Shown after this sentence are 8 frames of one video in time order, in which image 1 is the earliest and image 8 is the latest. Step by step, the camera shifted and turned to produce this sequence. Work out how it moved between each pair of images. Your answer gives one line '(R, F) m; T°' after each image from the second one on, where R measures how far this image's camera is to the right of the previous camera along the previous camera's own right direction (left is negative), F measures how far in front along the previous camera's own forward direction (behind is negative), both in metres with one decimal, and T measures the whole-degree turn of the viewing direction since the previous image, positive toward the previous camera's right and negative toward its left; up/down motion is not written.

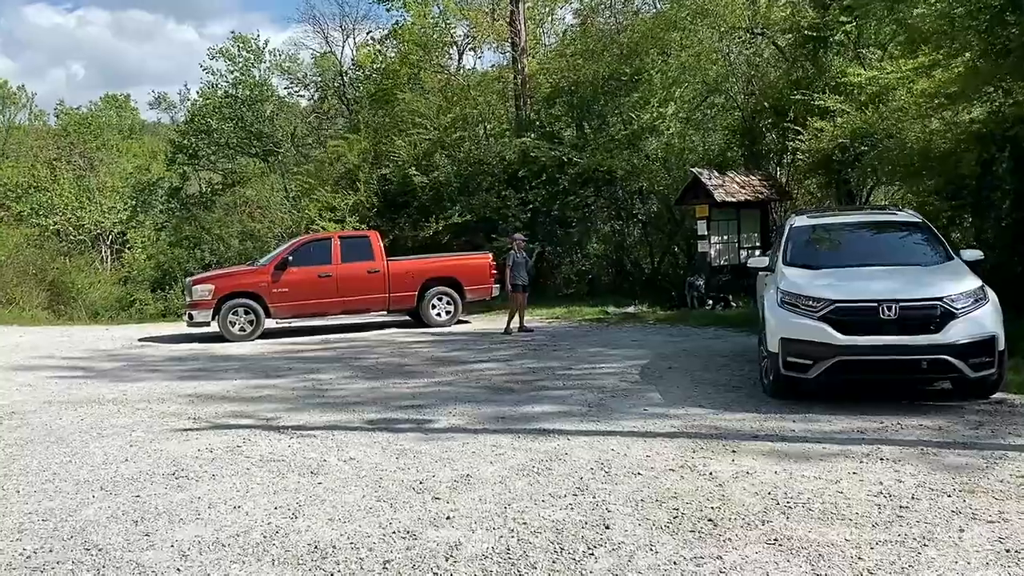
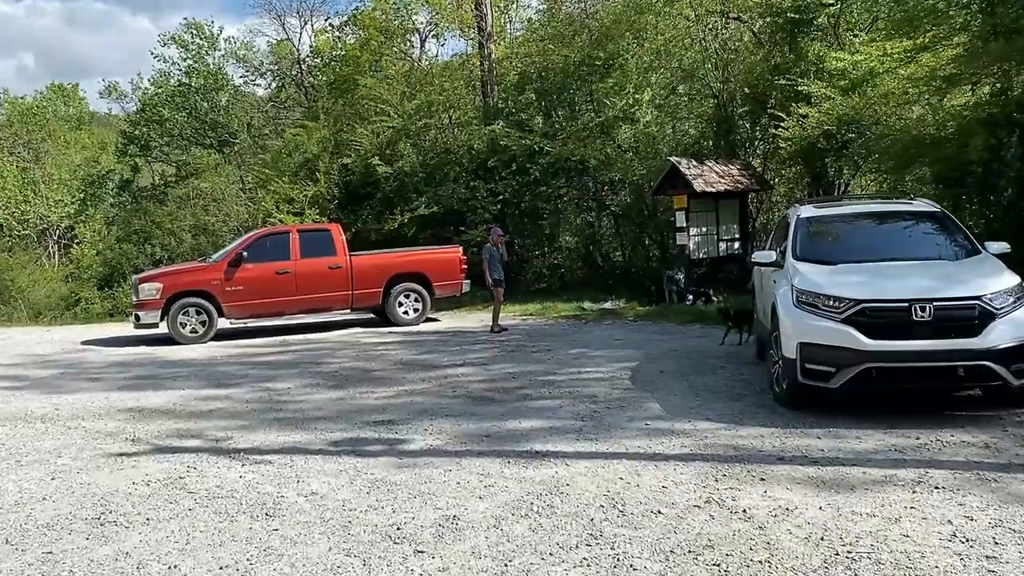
(-0.2, +0.9) m; +3°
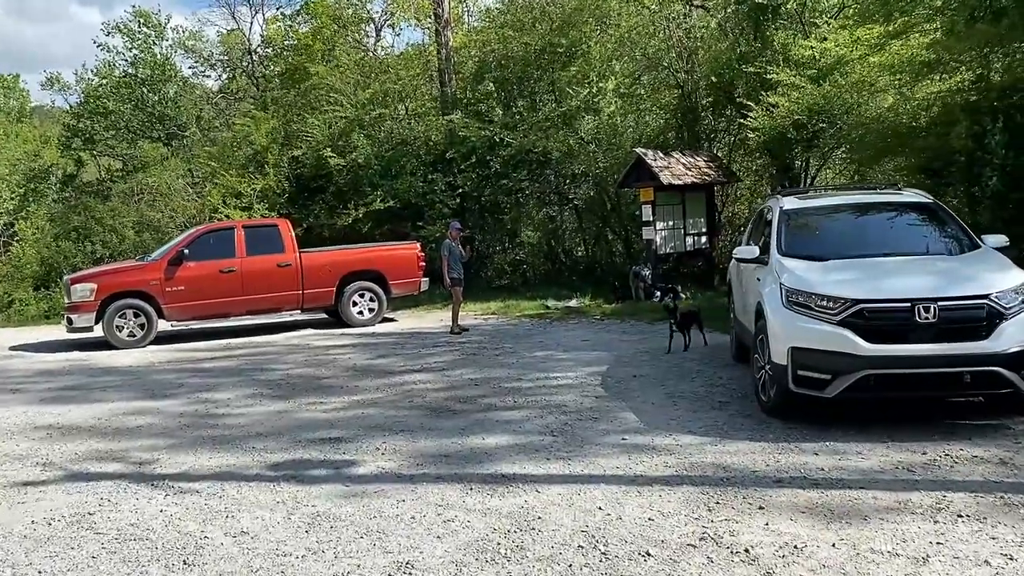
(0.0, +0.7) m; +3°
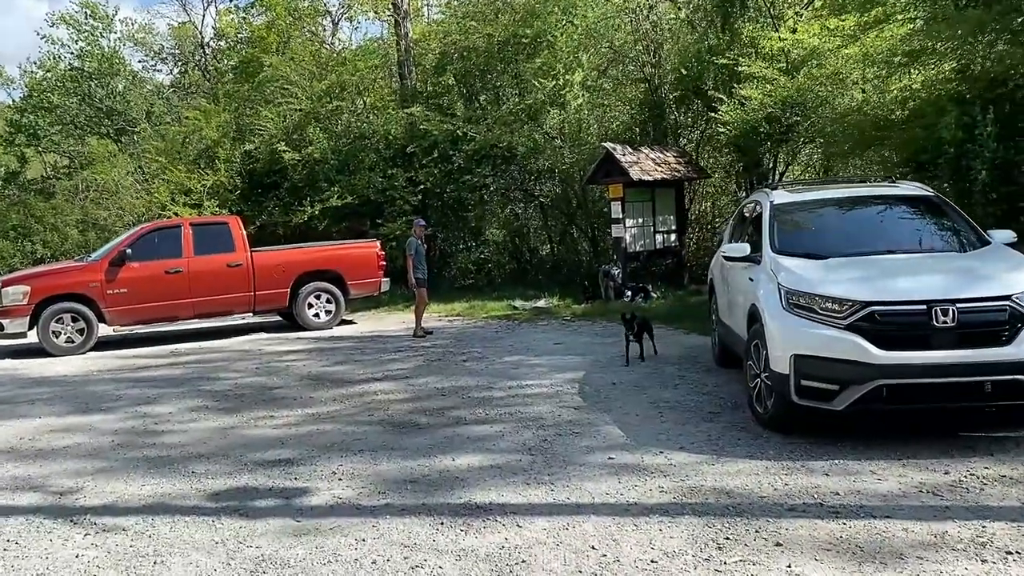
(-0.1, +0.7) m; +3°
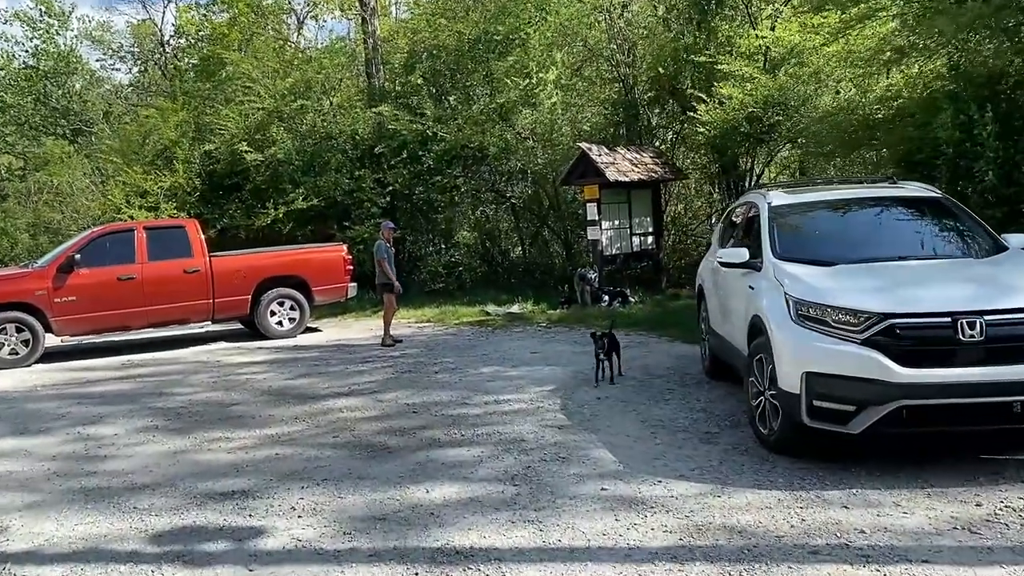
(-0.1, +0.6) m; +2°
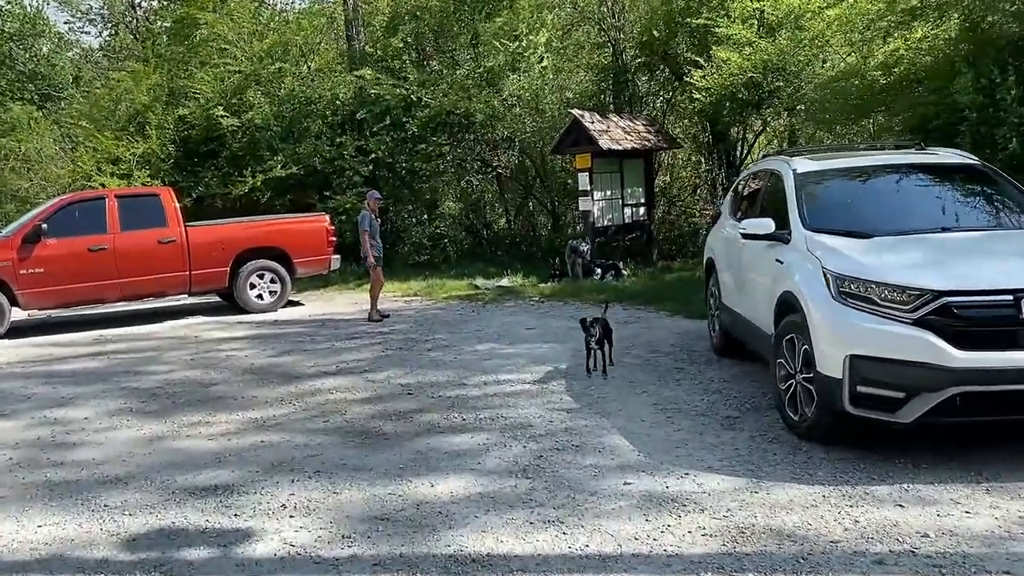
(-0.2, +0.5) m; +1°
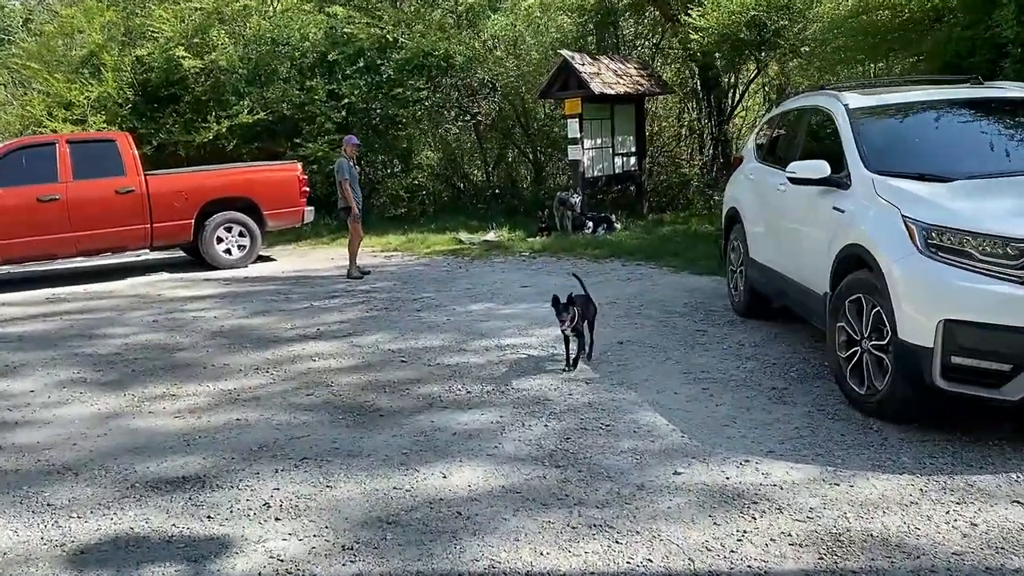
(-0.3, +0.8) m; +2°
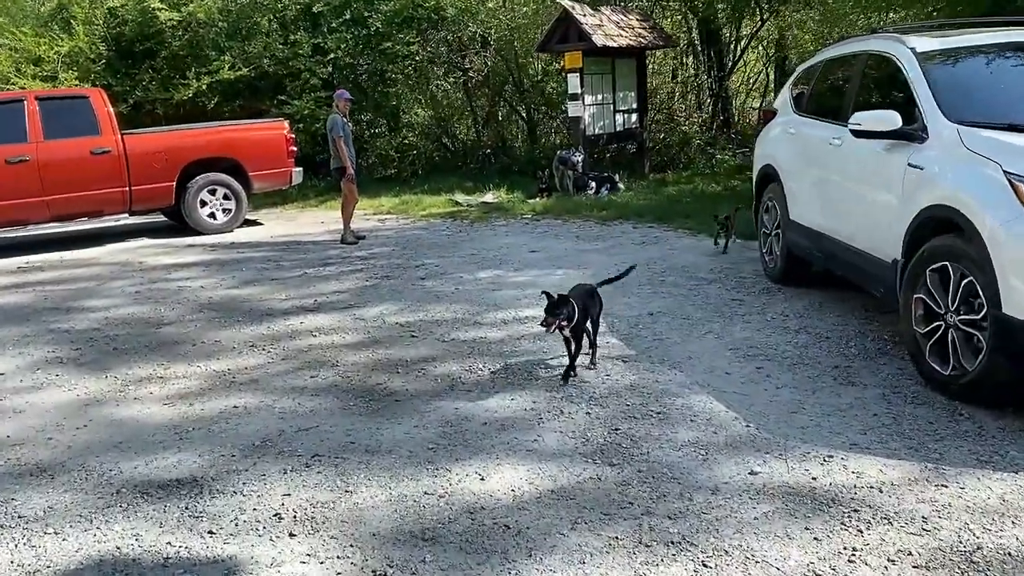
(-0.2, +0.6) m; +1°
